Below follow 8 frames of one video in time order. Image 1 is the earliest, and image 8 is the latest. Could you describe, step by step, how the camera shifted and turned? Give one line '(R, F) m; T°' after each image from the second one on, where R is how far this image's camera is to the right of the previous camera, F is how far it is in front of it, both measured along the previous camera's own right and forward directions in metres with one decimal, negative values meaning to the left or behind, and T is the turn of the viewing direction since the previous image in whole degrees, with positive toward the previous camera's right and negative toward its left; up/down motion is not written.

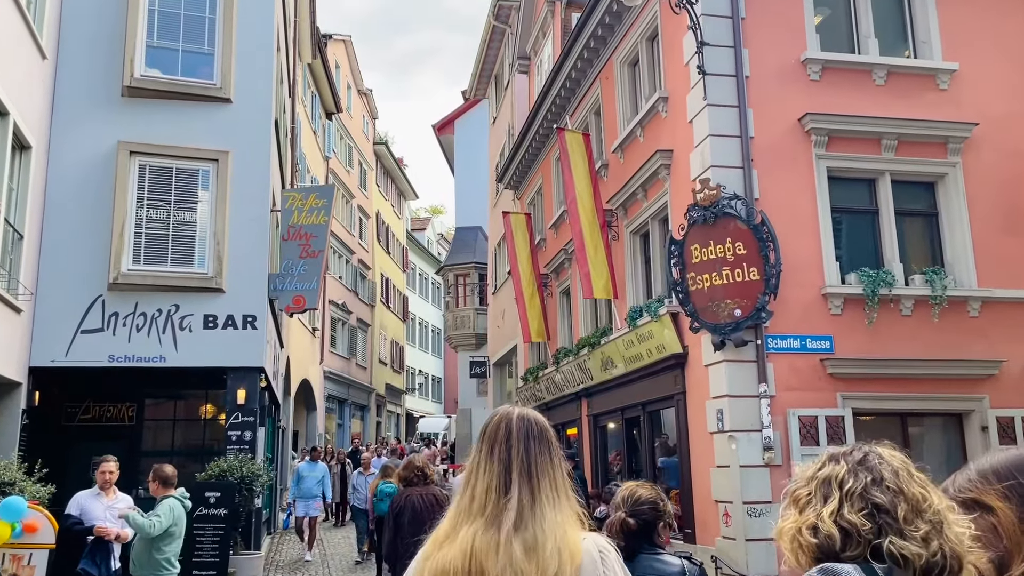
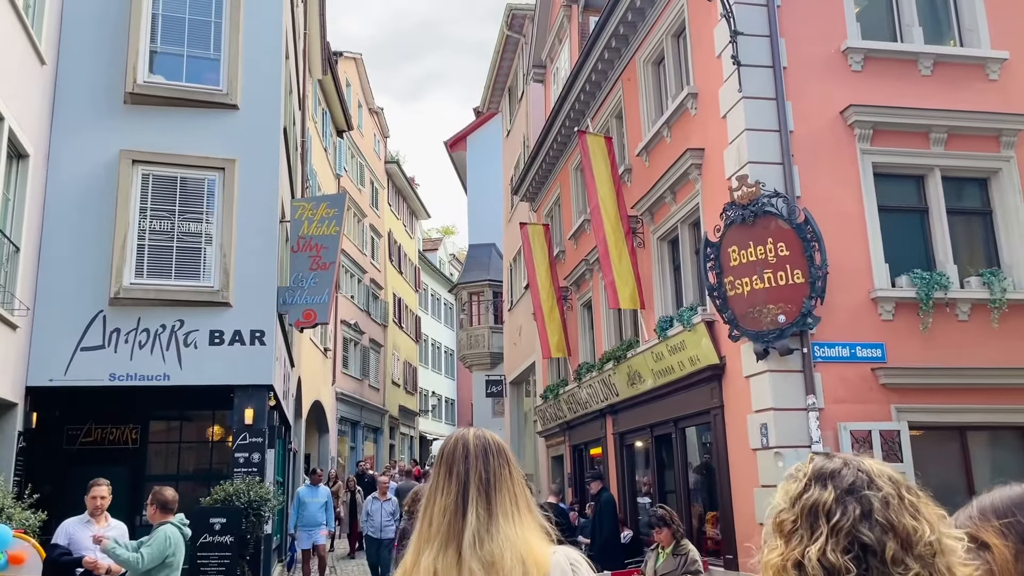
(-0.2, +0.7) m; -1°
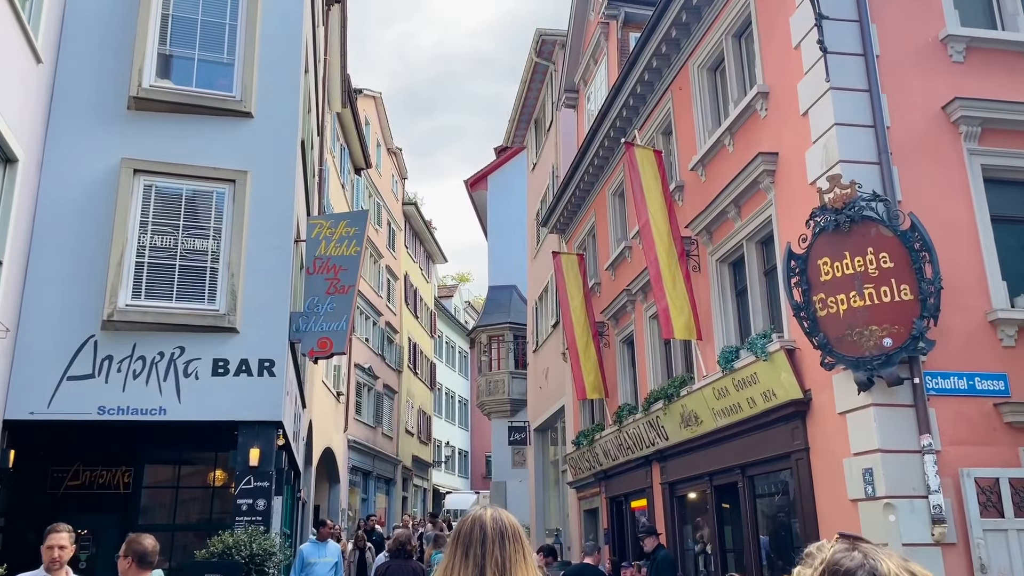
(-0.4, +1.5) m; -1°
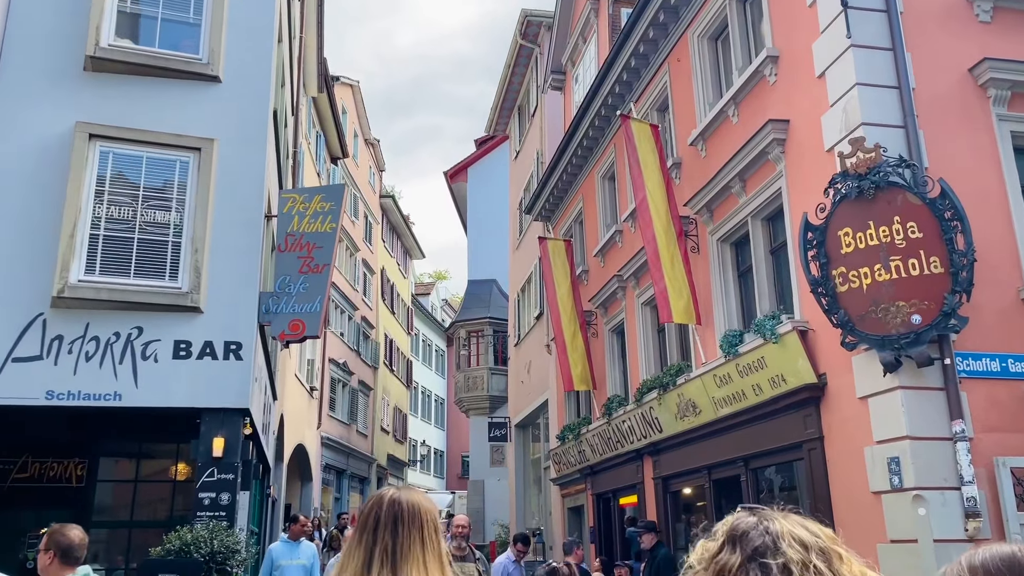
(-0.1, +0.8) m; +2°
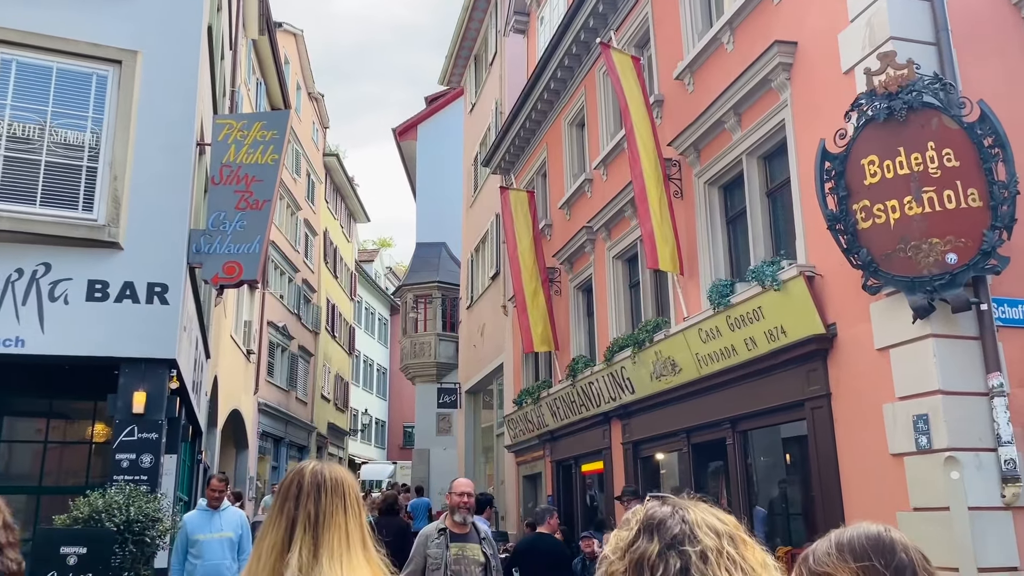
(-0.3, +1.1) m; +4°
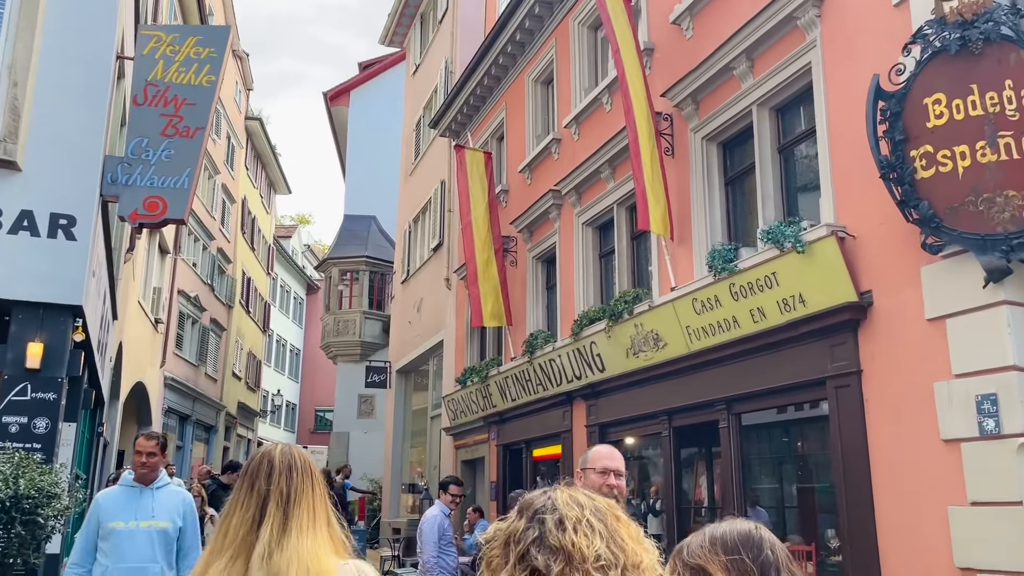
(-0.6, +1.2) m; +6°
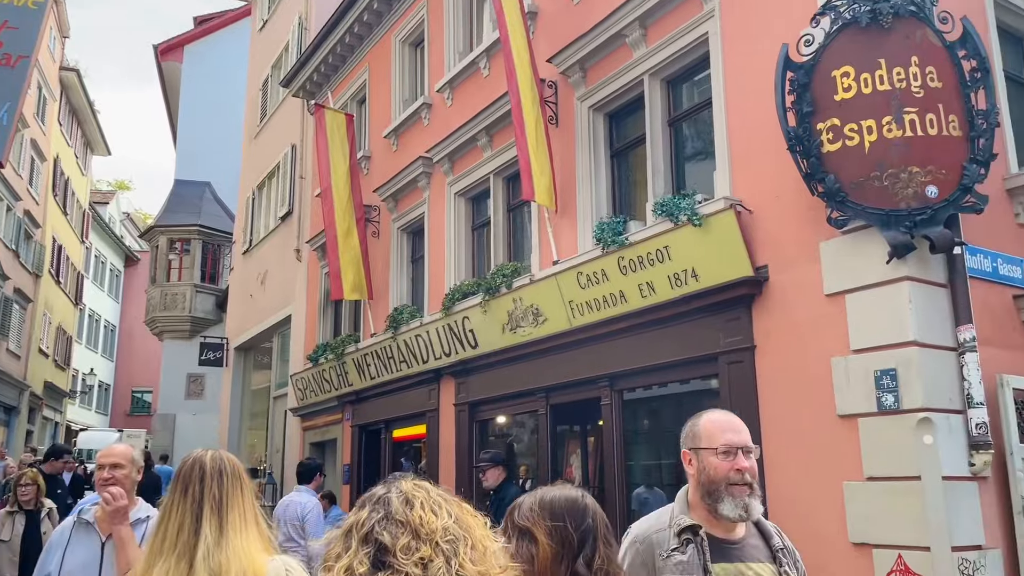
(-0.4, +0.6) m; +11°
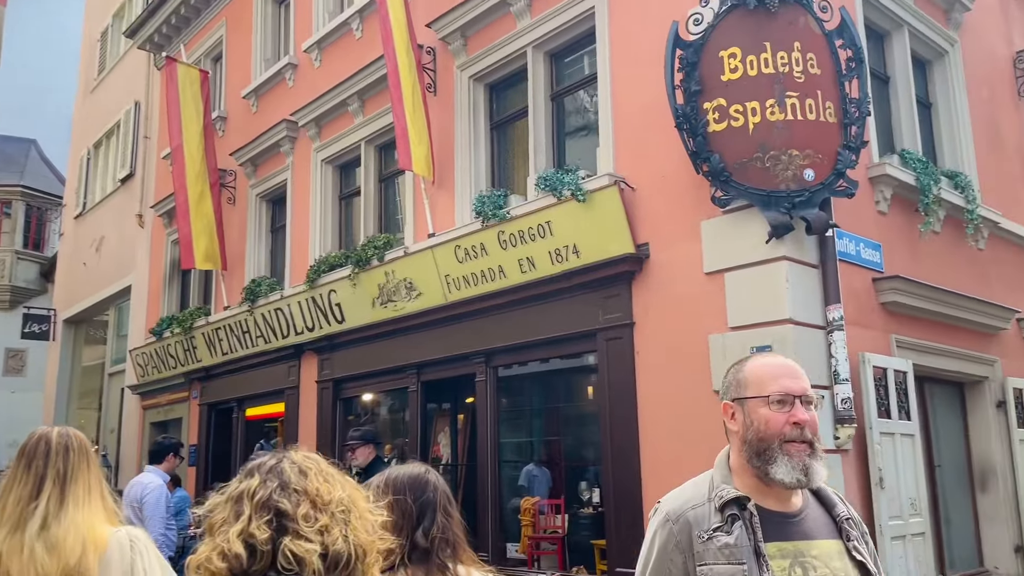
(-0.2, +0.2) m; +10°
